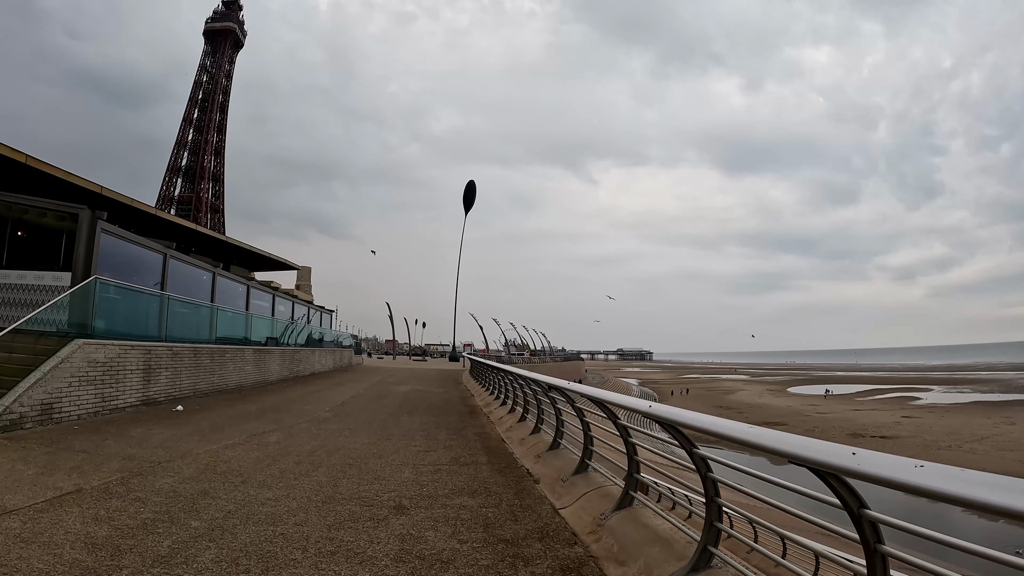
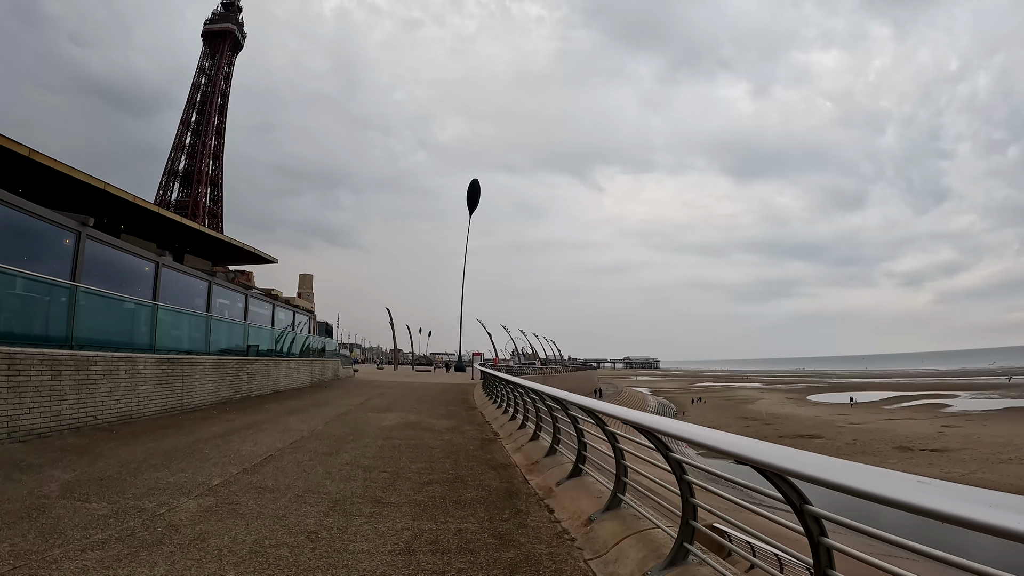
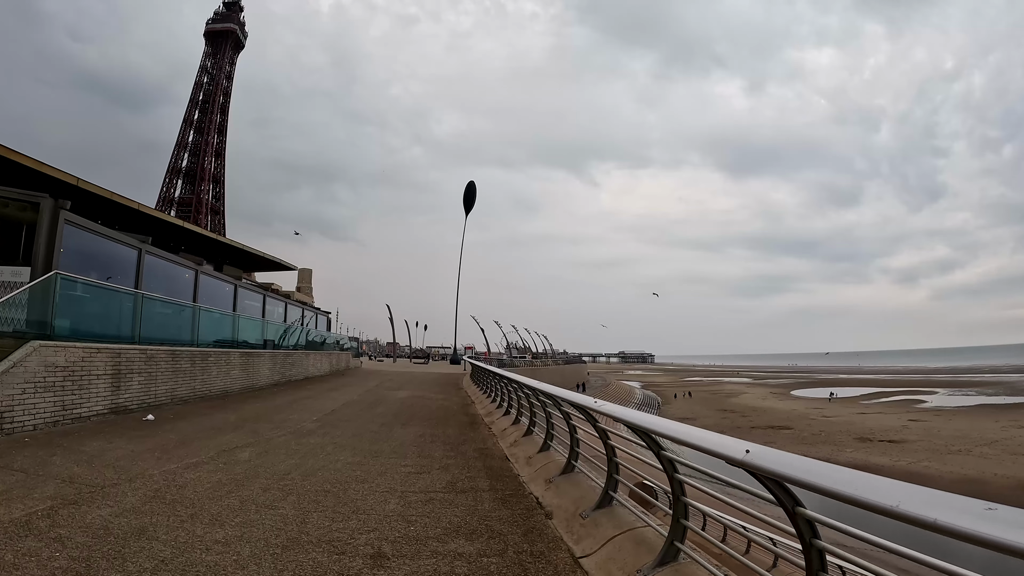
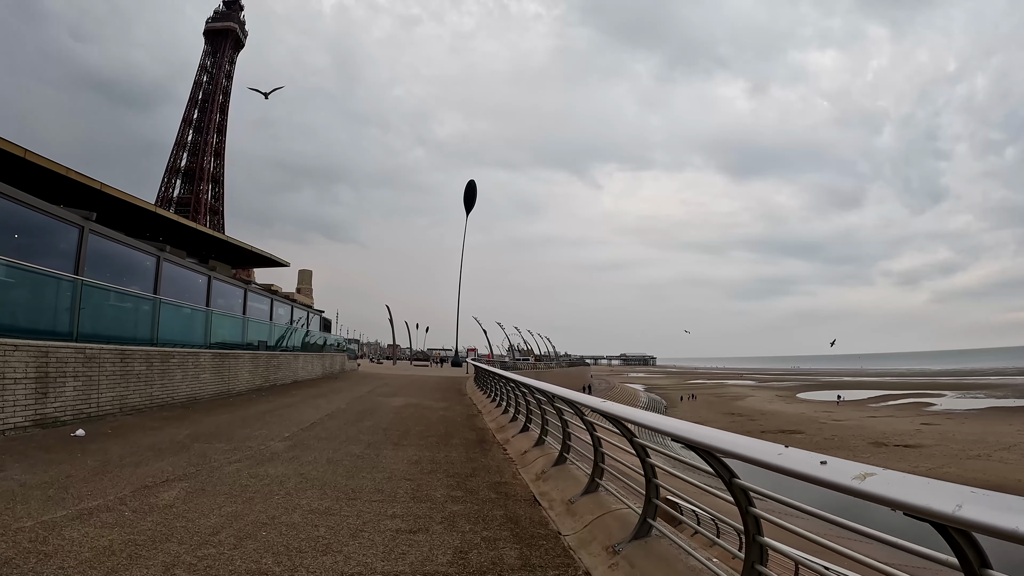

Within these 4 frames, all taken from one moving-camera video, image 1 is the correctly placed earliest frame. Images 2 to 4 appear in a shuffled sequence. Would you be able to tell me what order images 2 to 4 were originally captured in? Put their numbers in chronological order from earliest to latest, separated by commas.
3, 4, 2
